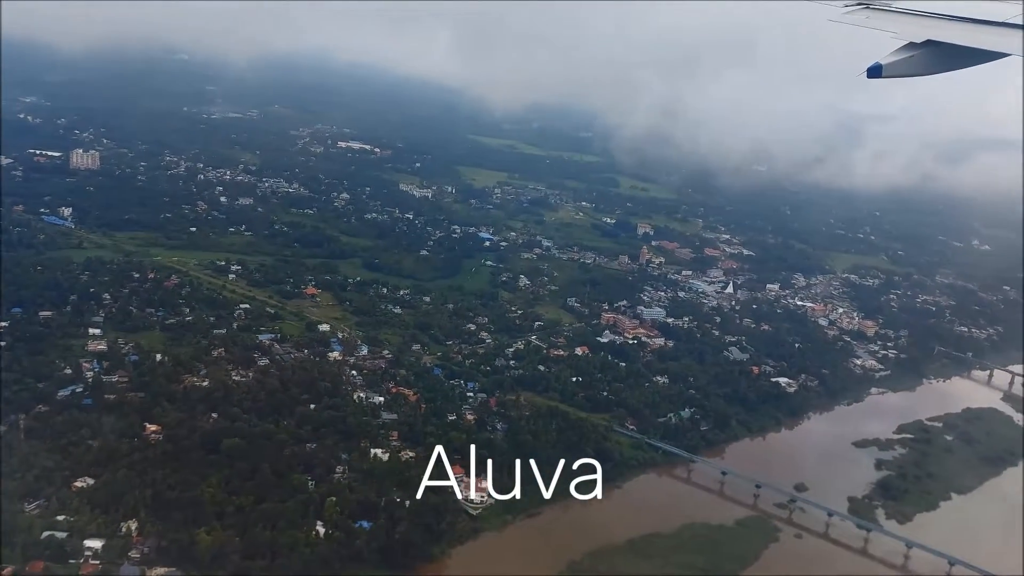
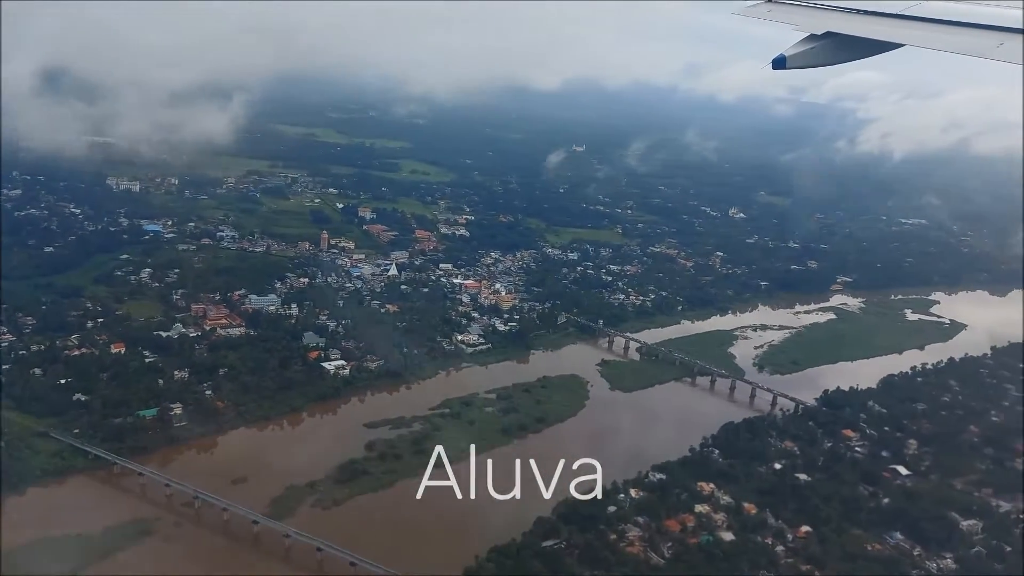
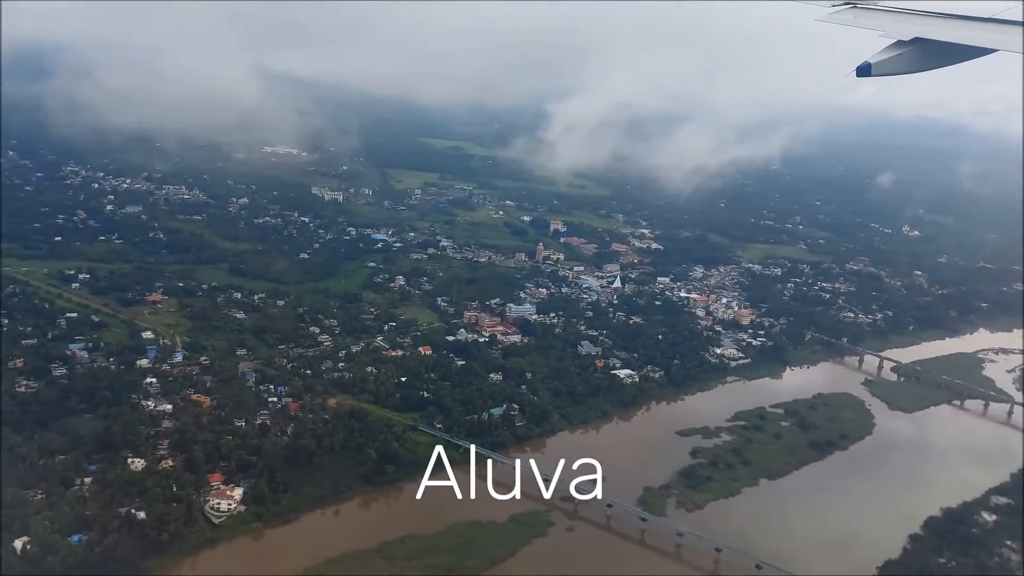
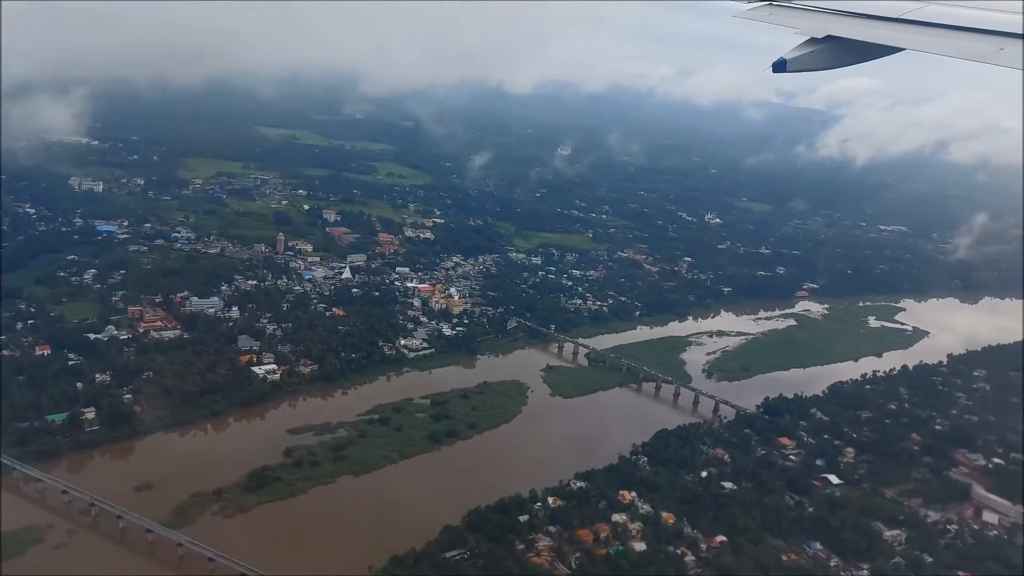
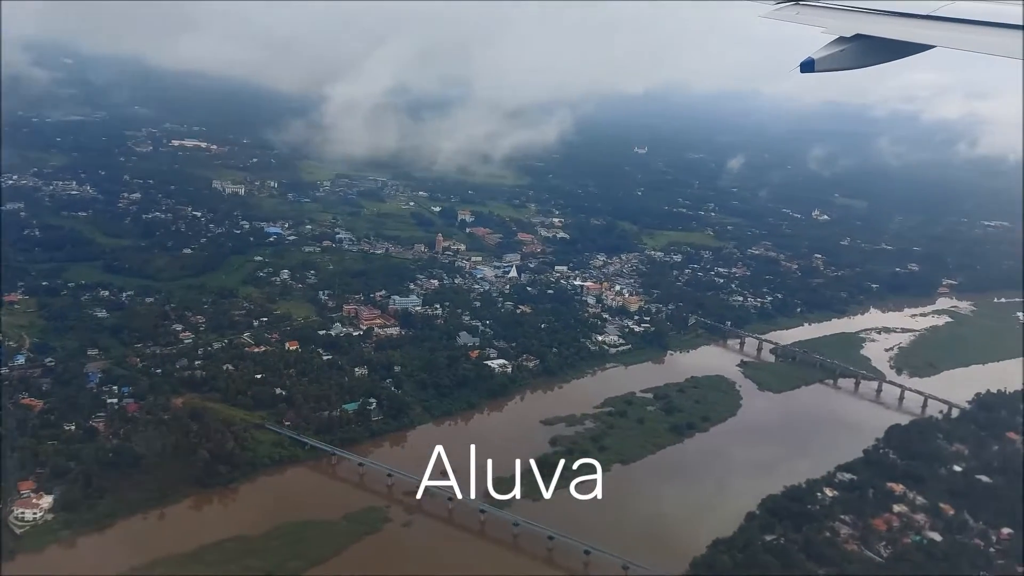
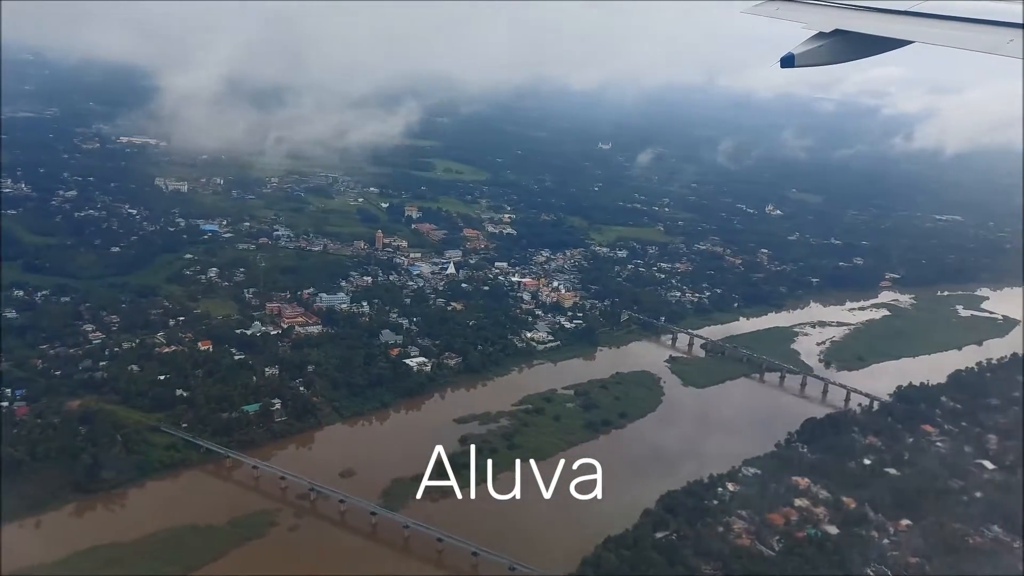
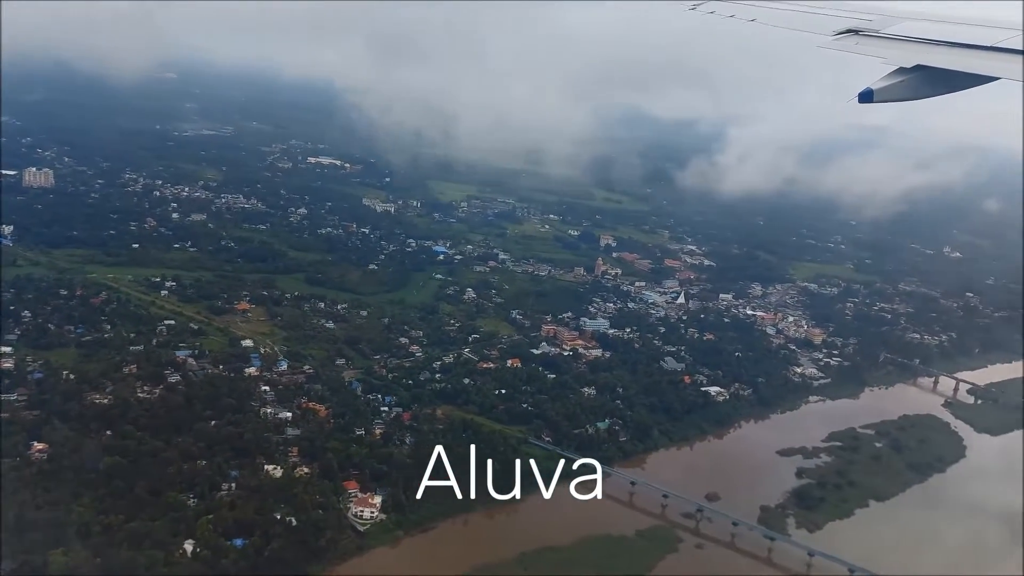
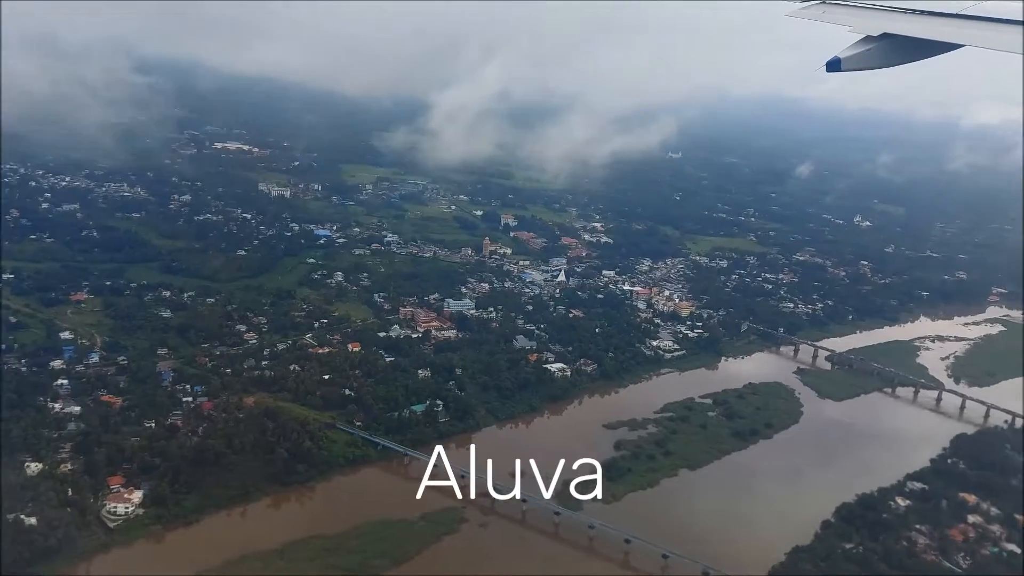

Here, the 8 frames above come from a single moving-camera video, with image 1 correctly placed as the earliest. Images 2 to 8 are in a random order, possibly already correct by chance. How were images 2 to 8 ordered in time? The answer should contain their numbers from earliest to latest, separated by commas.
7, 3, 8, 5, 6, 2, 4
